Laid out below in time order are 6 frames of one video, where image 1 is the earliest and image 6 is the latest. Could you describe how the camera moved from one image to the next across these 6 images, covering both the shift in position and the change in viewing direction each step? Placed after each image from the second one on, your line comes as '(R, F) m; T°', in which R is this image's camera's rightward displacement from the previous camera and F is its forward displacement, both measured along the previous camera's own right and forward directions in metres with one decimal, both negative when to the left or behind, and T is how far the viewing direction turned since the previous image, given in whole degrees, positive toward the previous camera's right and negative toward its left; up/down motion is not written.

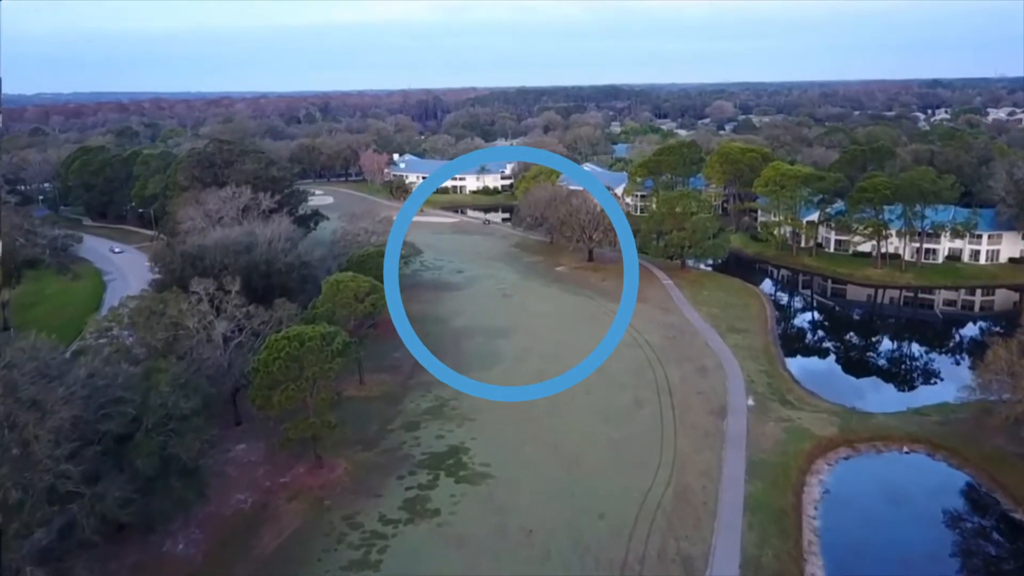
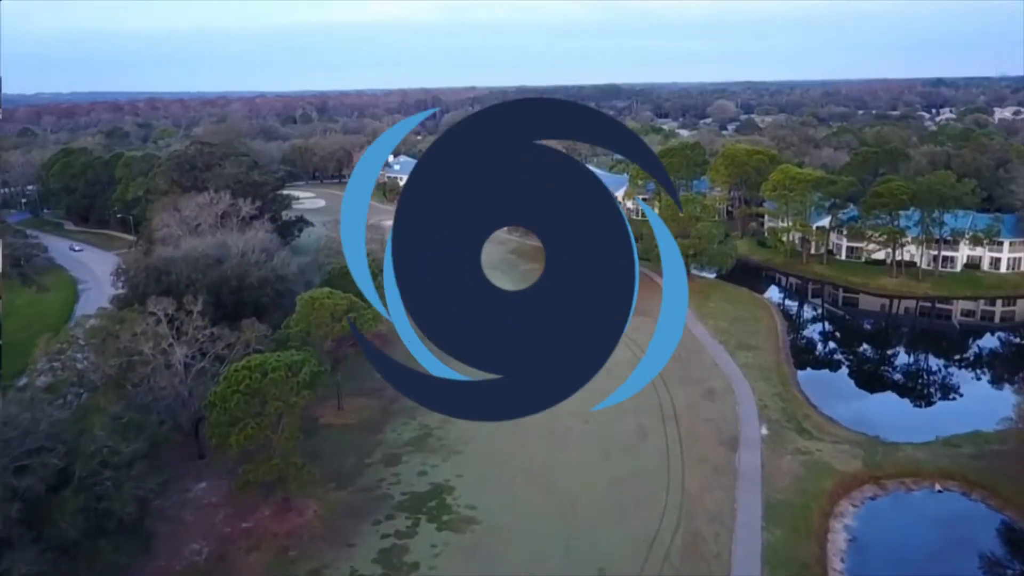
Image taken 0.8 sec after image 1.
(+0.1, +0.6) m; 0°
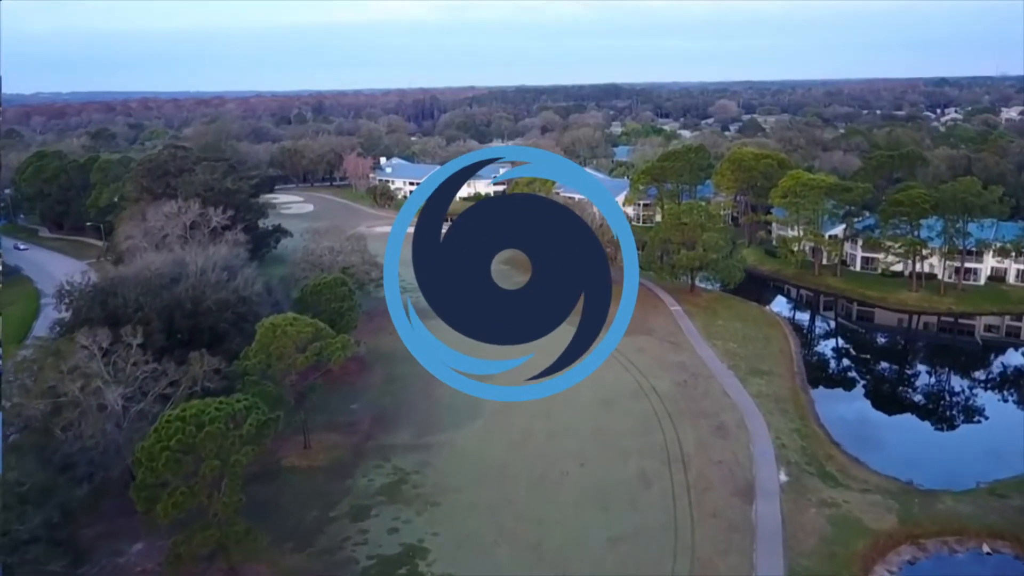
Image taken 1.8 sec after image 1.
(+0.1, +0.8) m; 0°
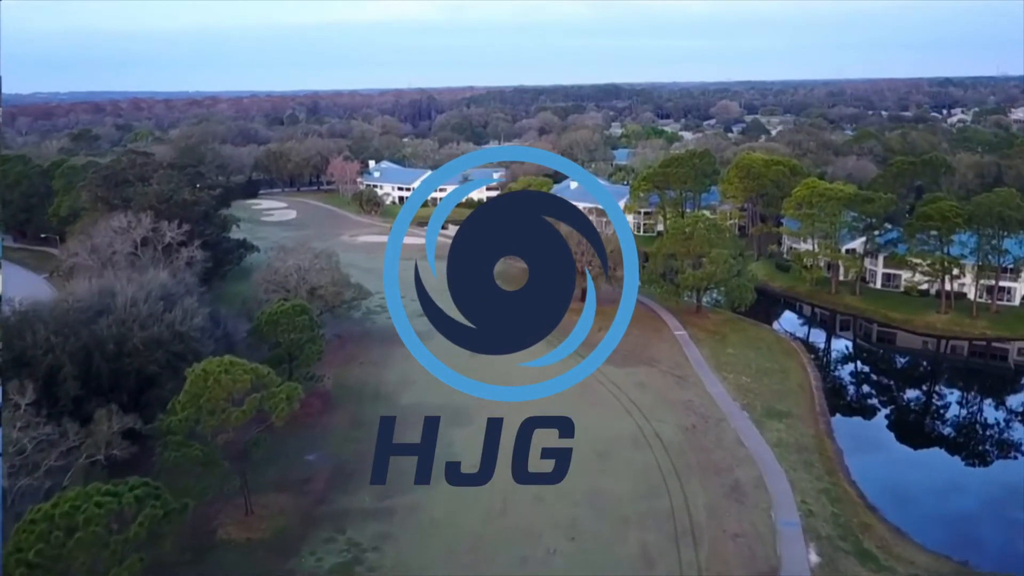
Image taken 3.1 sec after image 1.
(+0.2, +1.0) m; 0°
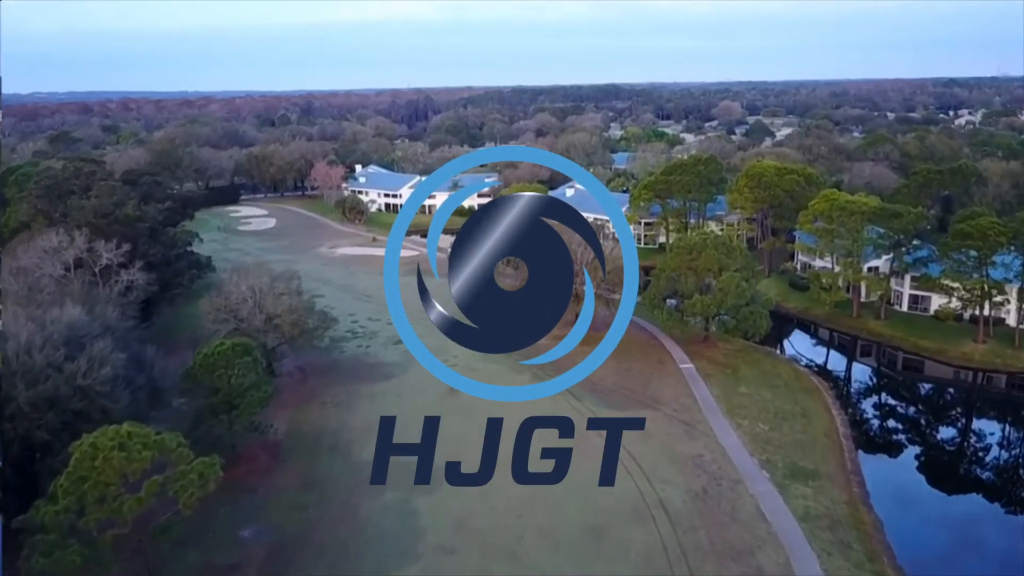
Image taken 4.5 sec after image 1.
(+0.2, +1.1) m; 0°
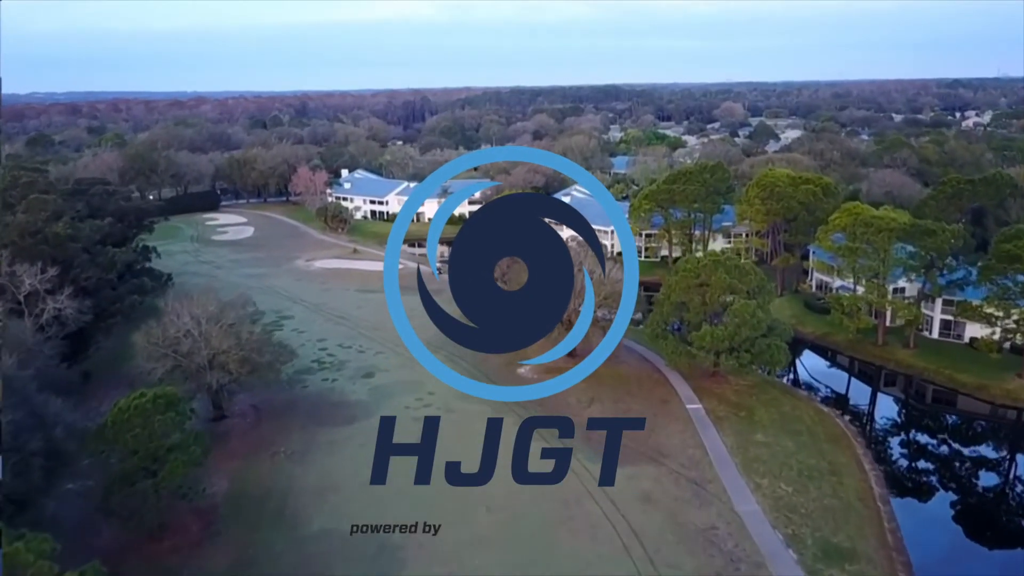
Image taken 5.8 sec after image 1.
(+0.2, +1.0) m; 0°
